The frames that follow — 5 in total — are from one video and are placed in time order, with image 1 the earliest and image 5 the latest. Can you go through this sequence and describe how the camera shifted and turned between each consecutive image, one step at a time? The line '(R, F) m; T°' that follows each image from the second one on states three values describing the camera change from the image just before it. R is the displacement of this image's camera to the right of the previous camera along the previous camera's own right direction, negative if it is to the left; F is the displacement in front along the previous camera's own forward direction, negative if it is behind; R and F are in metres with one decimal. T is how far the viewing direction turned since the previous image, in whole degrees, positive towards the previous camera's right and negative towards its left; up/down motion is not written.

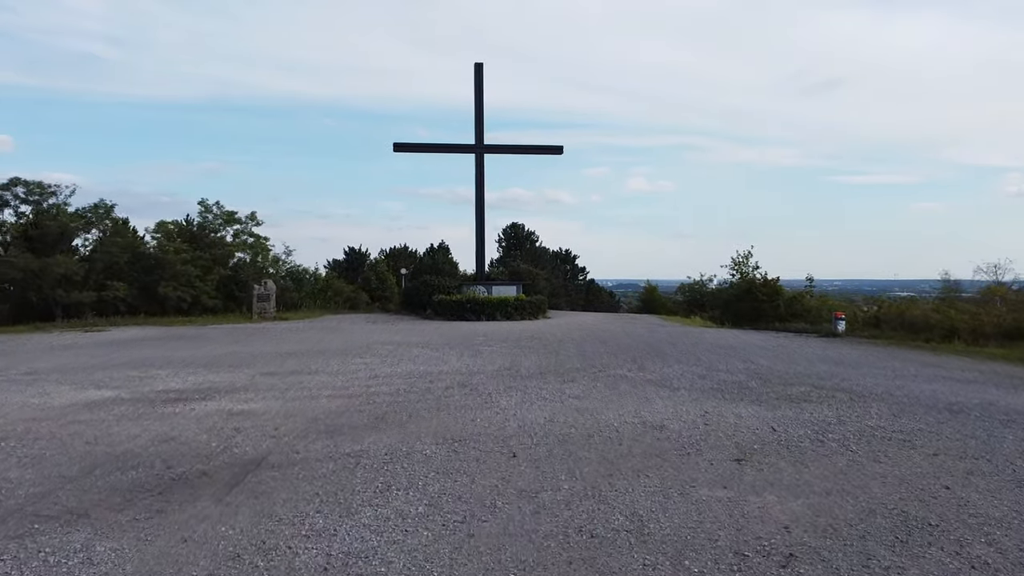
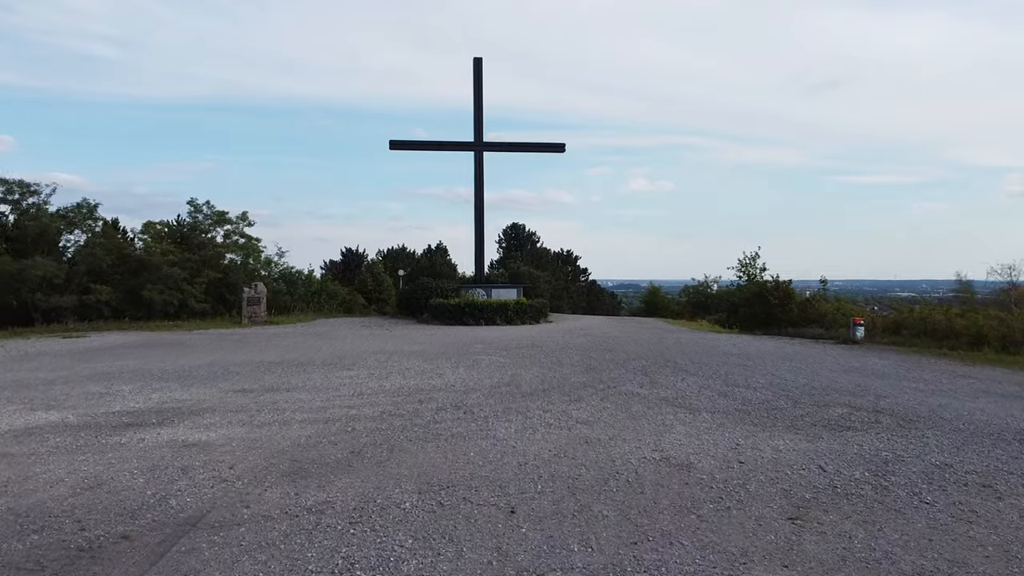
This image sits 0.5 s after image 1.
(0.0, +0.8) m; 0°
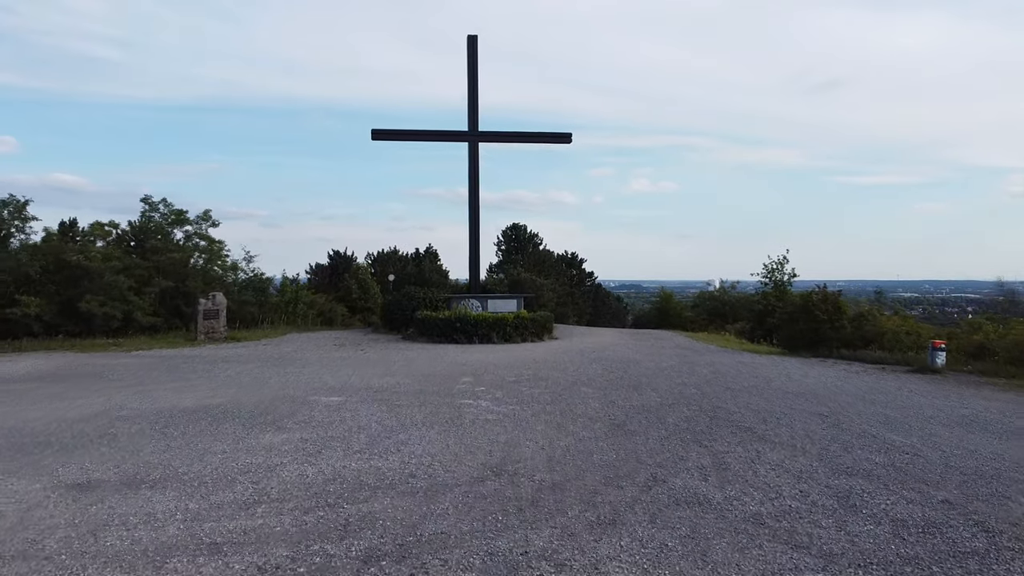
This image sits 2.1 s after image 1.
(+0.1, +2.7) m; 0°
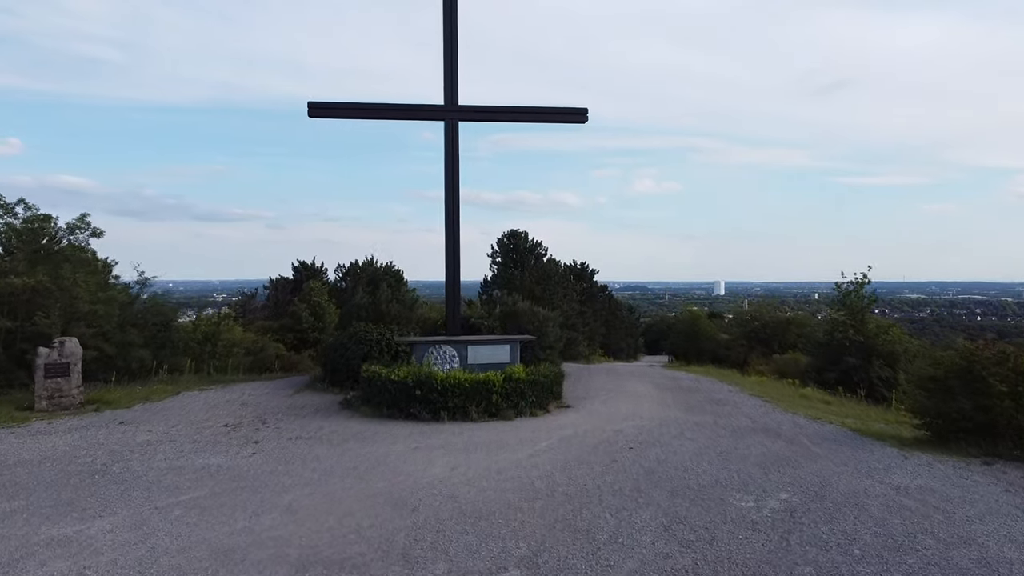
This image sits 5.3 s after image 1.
(+0.2, +5.4) m; 0°
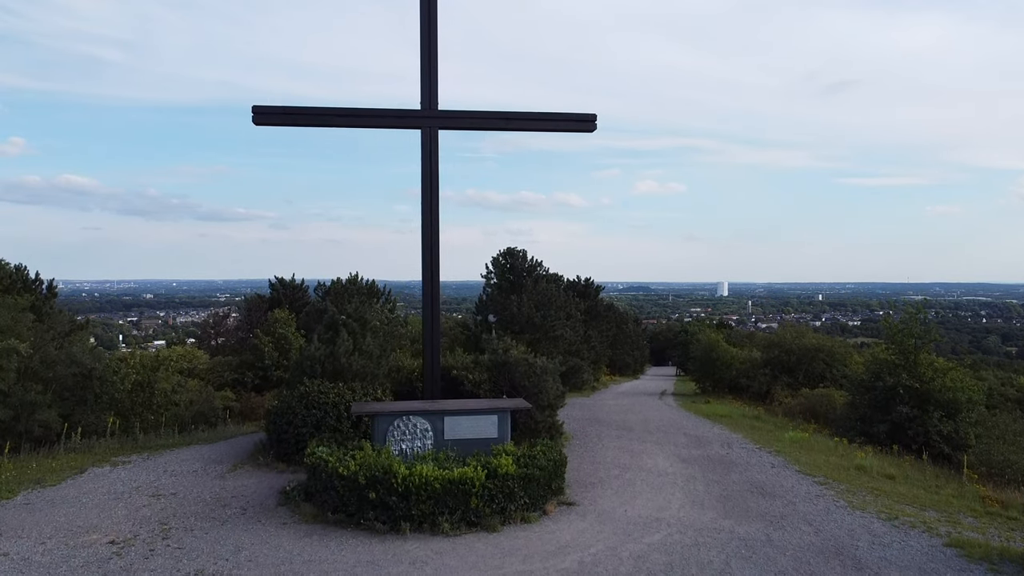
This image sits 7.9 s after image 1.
(+0.2, +2.5) m; 0°
